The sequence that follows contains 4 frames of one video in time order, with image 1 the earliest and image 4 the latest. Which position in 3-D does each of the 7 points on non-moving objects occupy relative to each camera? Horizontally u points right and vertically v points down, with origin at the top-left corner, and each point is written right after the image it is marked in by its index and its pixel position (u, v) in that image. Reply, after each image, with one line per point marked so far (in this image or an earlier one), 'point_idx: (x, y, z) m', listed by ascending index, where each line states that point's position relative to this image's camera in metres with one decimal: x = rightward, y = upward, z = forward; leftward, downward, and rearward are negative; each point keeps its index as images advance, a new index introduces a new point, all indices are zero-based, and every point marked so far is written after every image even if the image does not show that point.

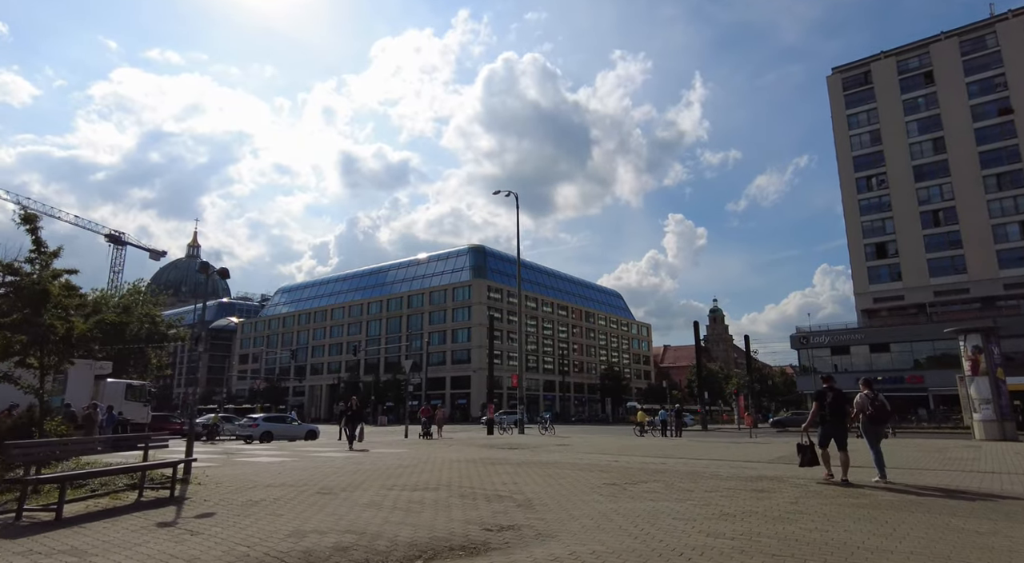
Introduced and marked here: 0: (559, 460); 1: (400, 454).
0: (+1.1, -4.0, +13.6) m
1: (-2.9, -4.5, +15.8) m
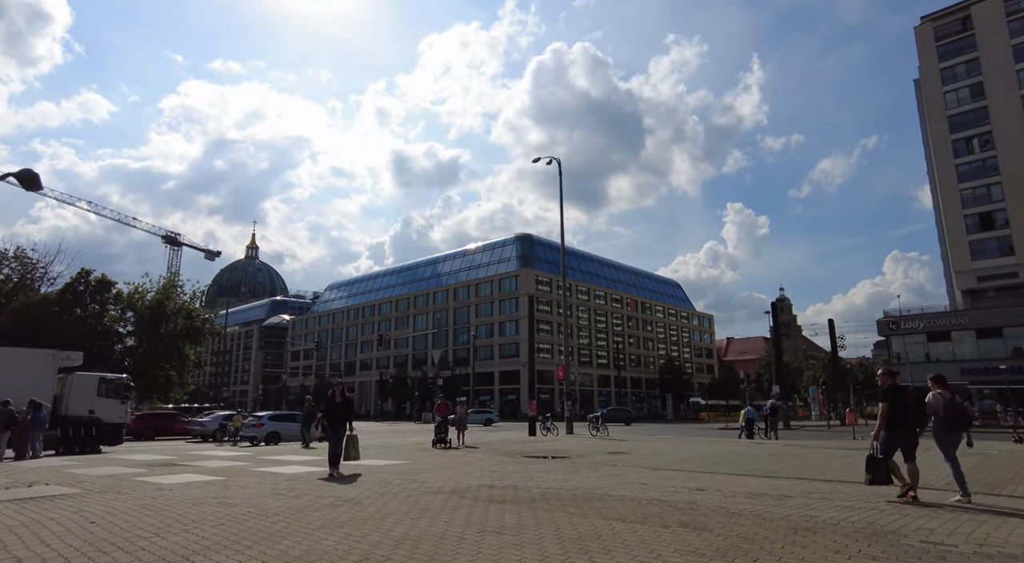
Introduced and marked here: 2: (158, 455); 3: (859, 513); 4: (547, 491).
0: (+1.3, -2.9, +8.5) m
1: (-2.4, -3.4, +10.9) m
2: (-10.0, -4.9, +17.2) m
3: (+3.6, -2.3, +6.1) m
4: (+0.5, -2.8, +8.2) m
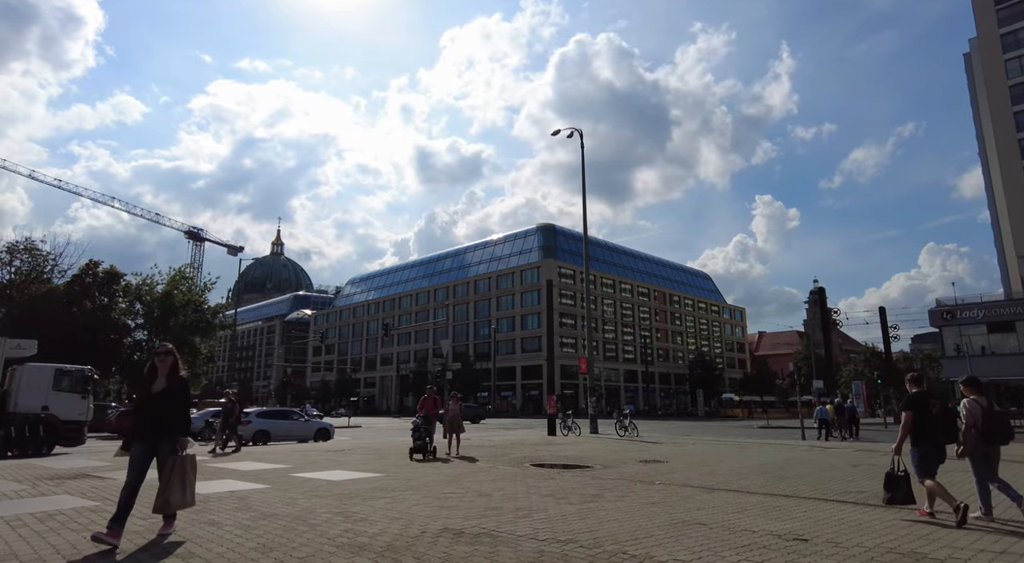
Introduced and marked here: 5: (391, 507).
0: (+1.1, -2.2, +5.1) m
1: (-2.5, -2.7, +7.8) m
2: (-9.8, -4.2, +14.4) m
3: (+3.3, -1.7, +2.7) m
4: (+0.3, -2.1, +4.9) m
5: (-1.5, -2.6, +7.1) m
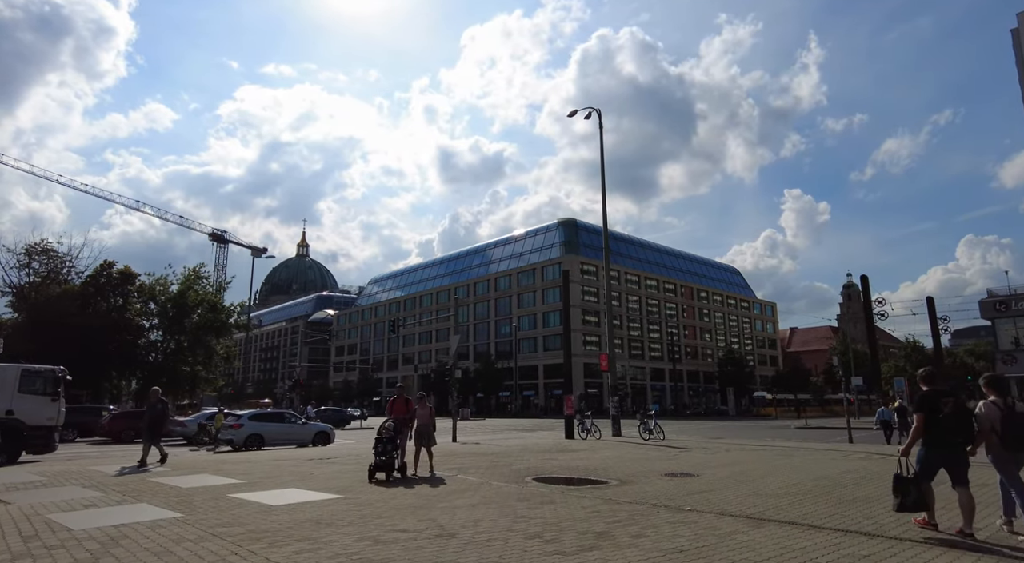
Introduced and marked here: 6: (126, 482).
0: (+0.7, -1.8, +2.9) m
1: (-2.7, -2.4, +5.7) m
2: (-9.7, -3.9, +12.6) m
3: (+2.8, -1.2, +0.4) m
4: (-0.1, -1.7, +2.7) m
5: (-1.8, -2.2, +5.0) m
6: (-6.4, -3.4, +10.2) m
